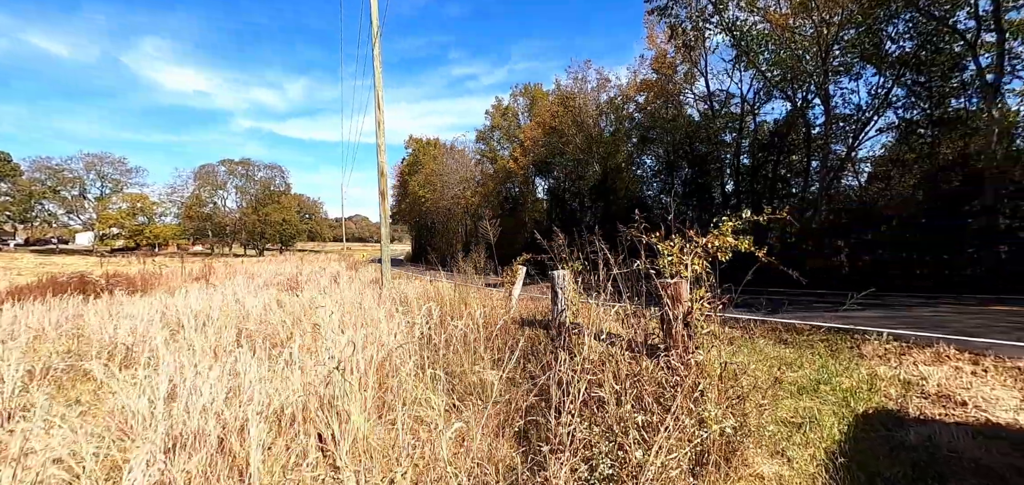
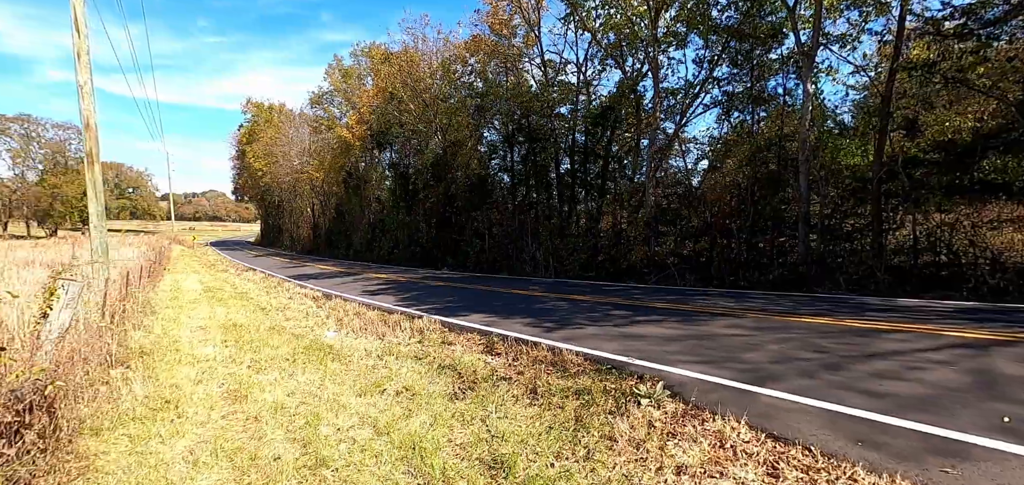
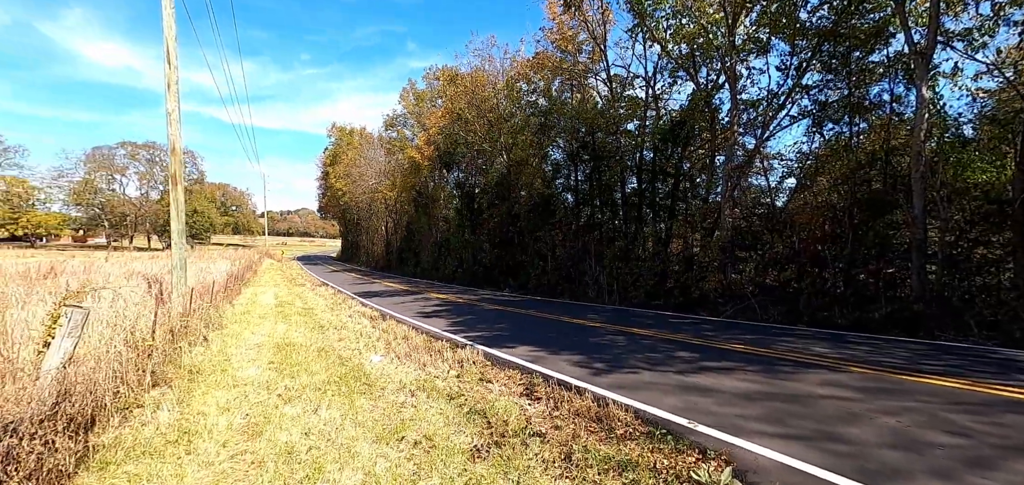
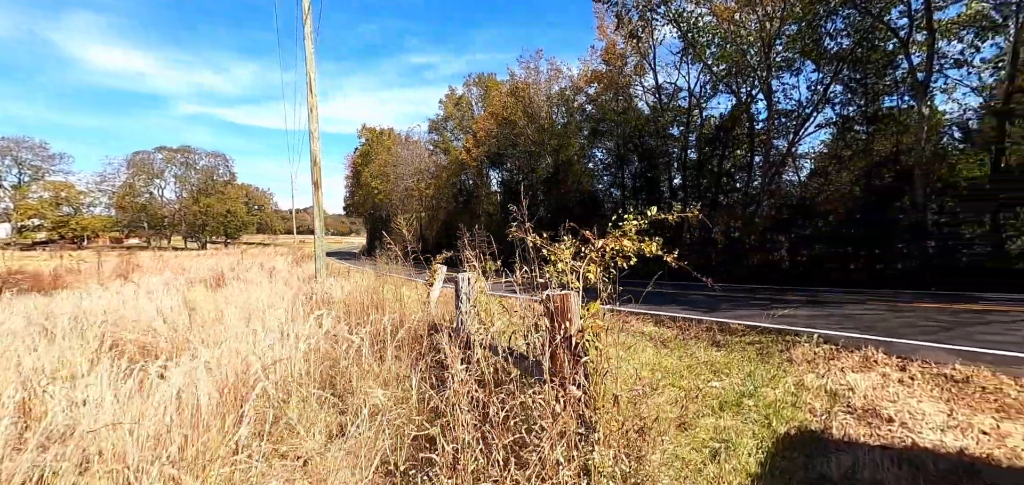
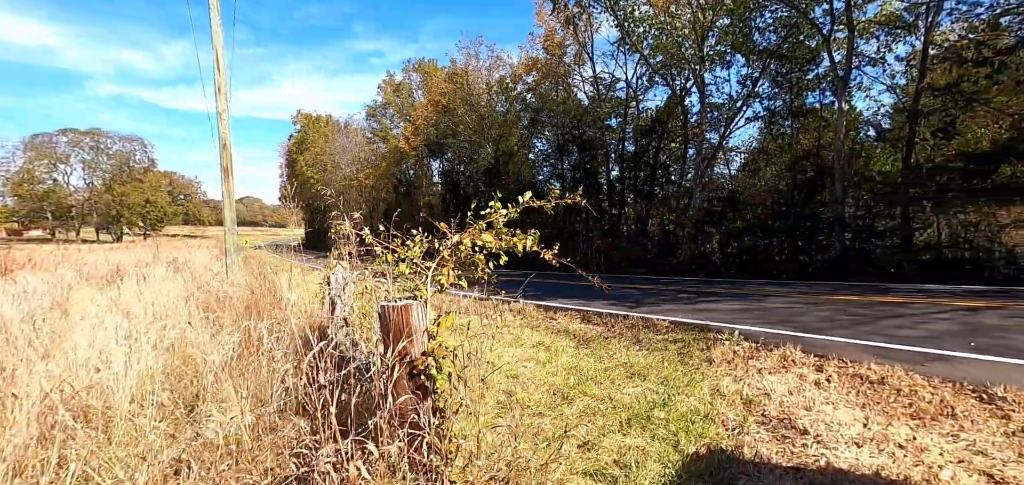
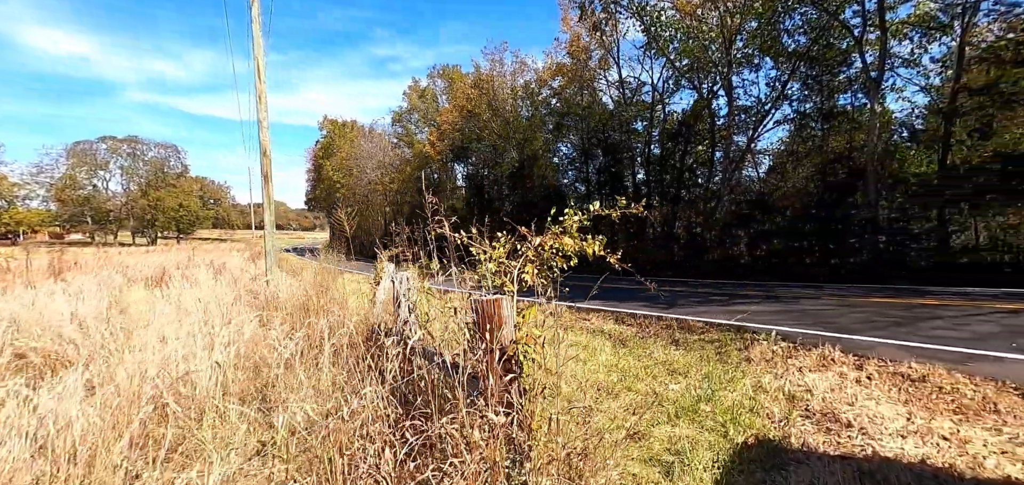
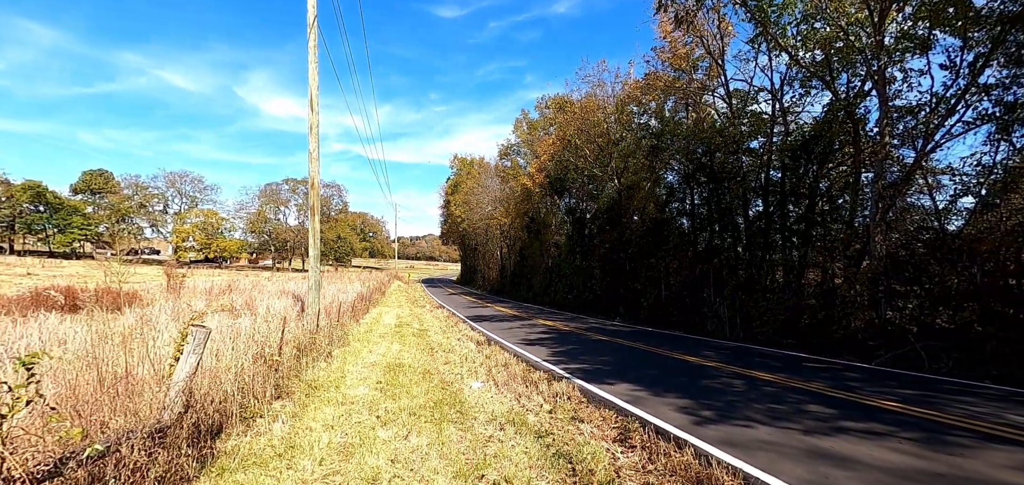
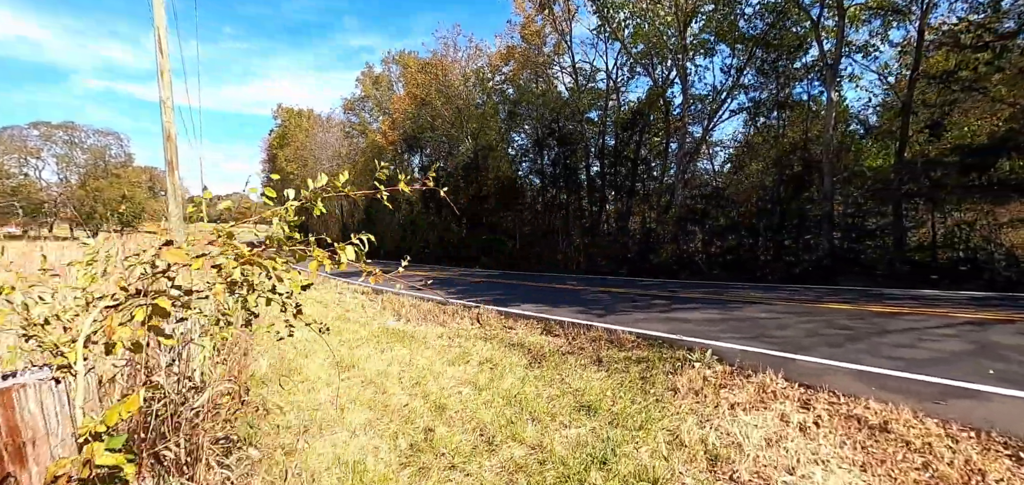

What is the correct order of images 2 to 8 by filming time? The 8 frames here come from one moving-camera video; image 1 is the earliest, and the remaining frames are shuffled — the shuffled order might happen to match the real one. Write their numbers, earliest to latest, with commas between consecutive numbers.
4, 6, 5, 8, 2, 3, 7
